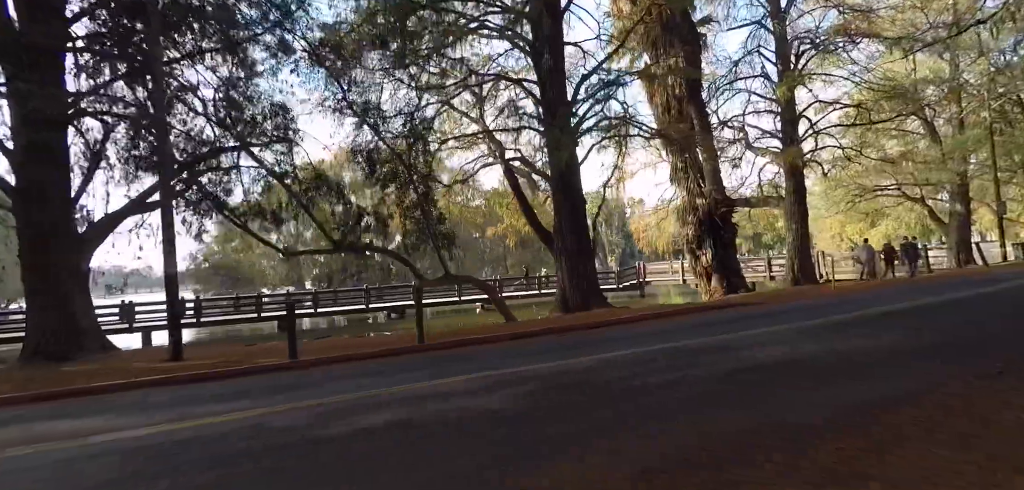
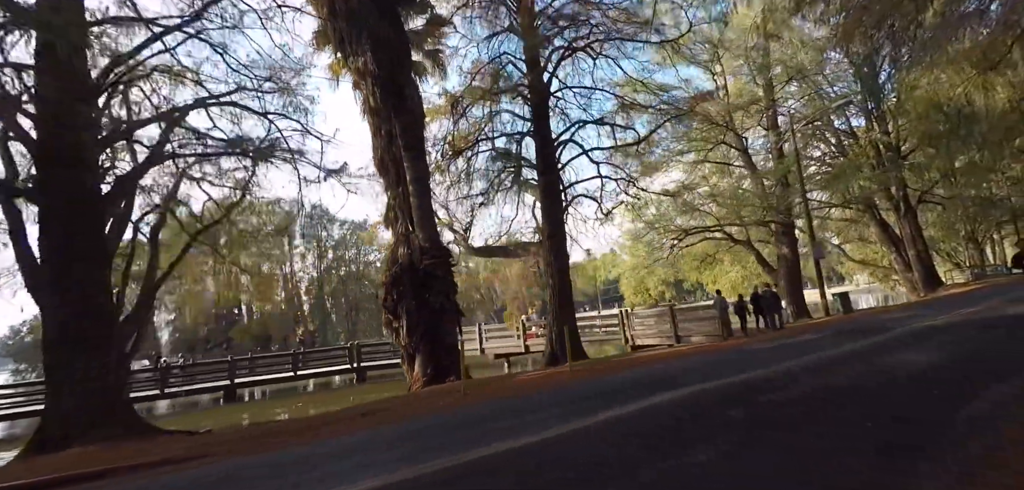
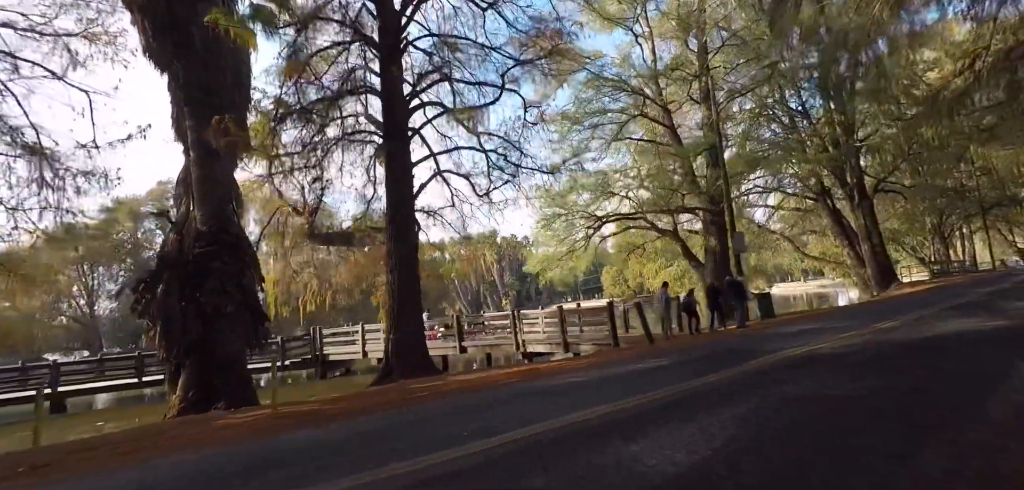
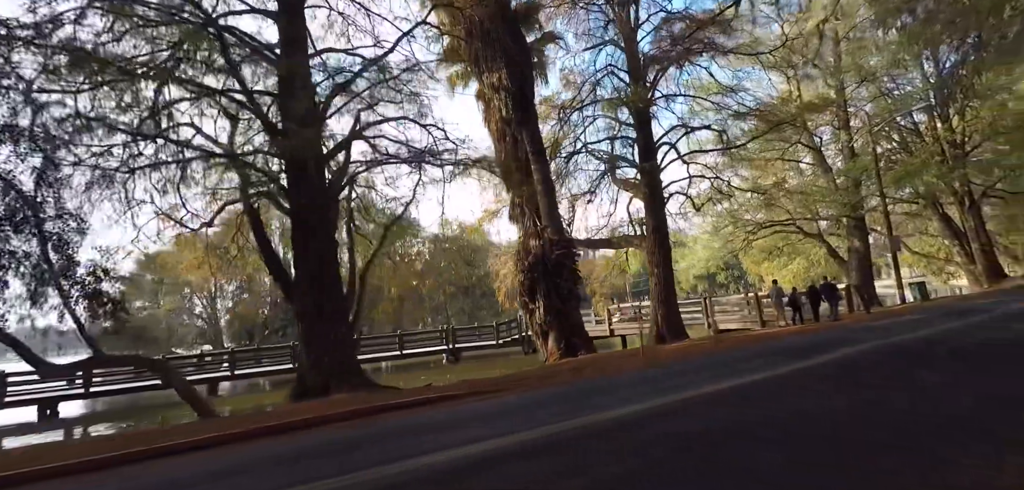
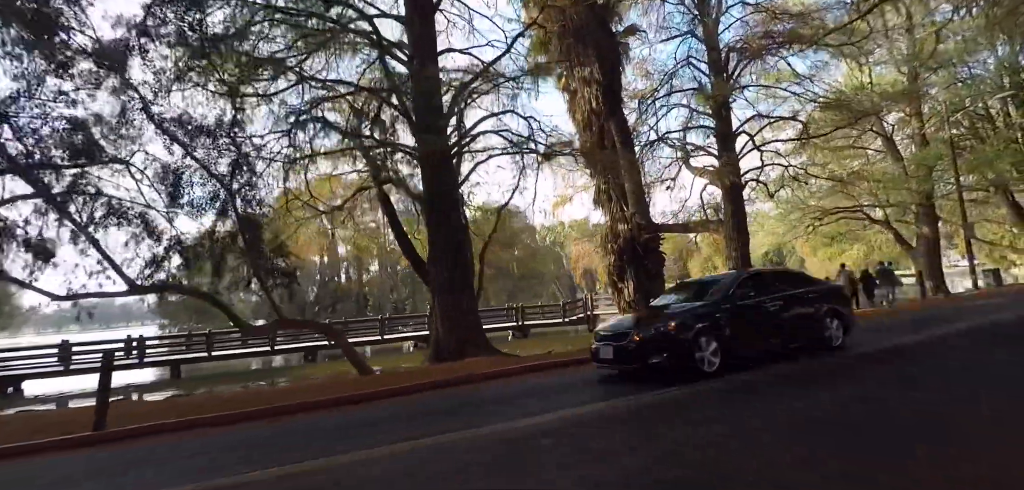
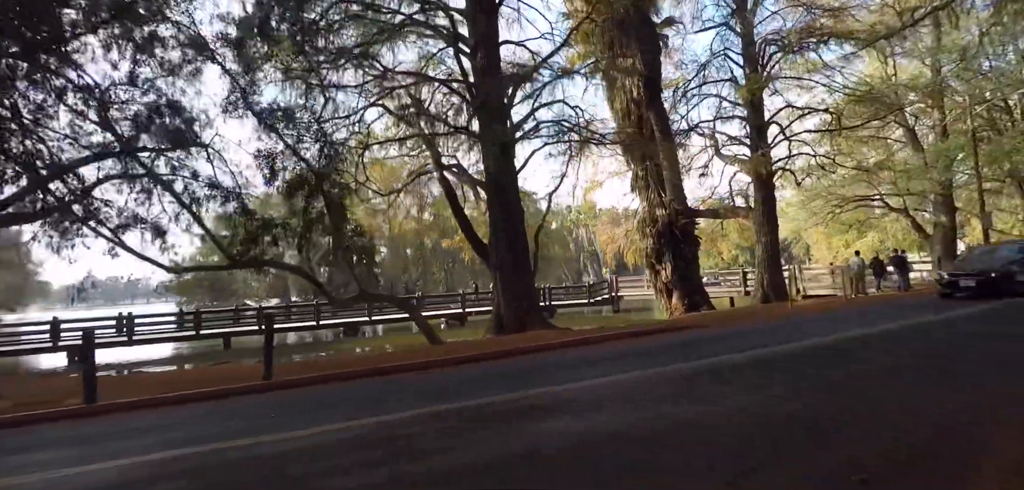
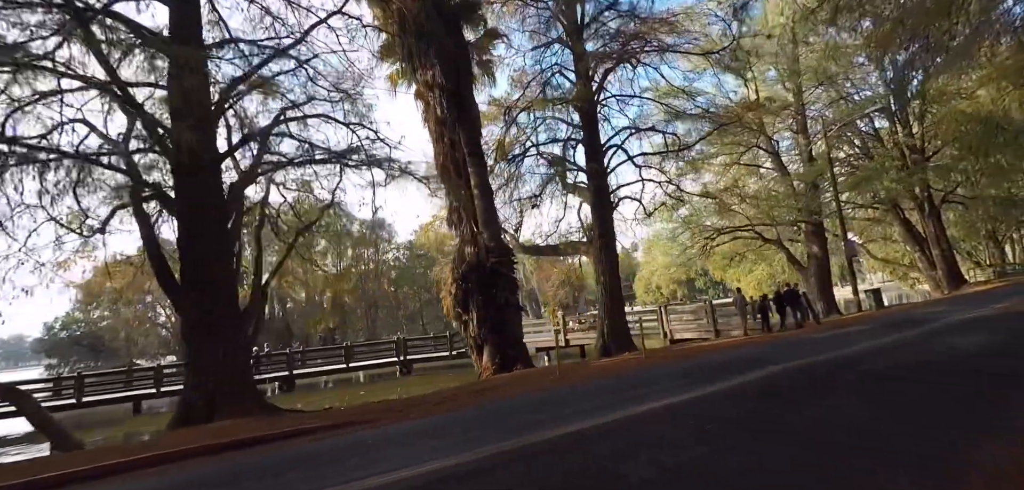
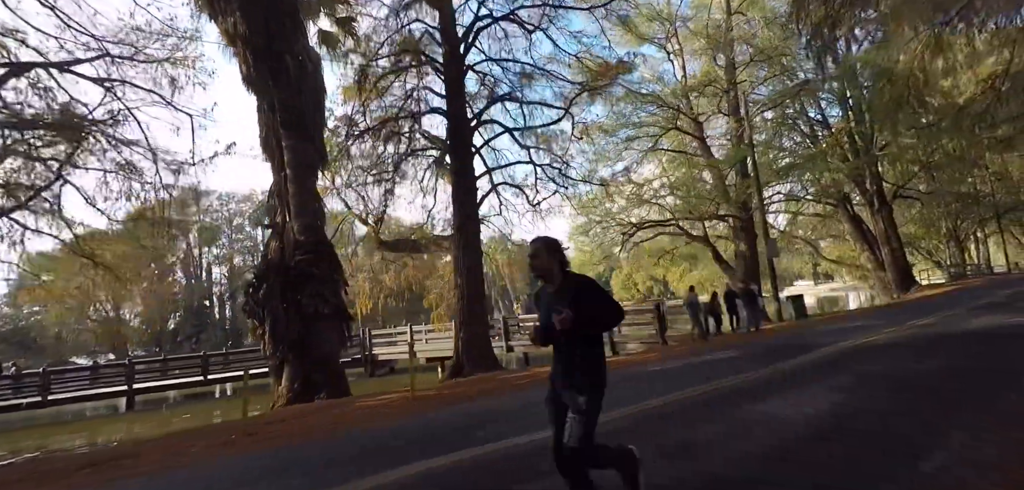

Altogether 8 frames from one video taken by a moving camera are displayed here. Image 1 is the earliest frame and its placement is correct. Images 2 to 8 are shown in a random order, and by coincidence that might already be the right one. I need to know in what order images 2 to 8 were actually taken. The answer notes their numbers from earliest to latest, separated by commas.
6, 5, 4, 7, 2, 8, 3
